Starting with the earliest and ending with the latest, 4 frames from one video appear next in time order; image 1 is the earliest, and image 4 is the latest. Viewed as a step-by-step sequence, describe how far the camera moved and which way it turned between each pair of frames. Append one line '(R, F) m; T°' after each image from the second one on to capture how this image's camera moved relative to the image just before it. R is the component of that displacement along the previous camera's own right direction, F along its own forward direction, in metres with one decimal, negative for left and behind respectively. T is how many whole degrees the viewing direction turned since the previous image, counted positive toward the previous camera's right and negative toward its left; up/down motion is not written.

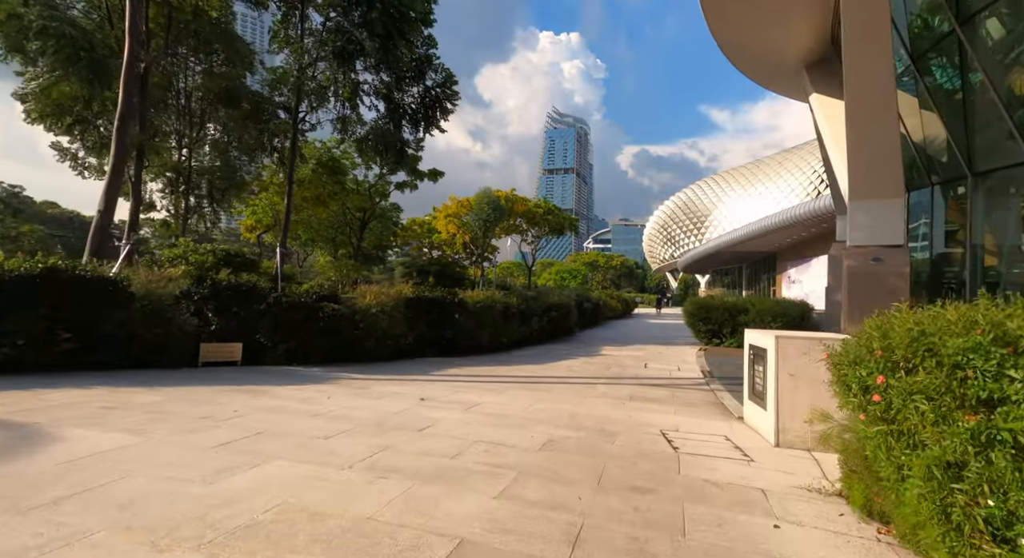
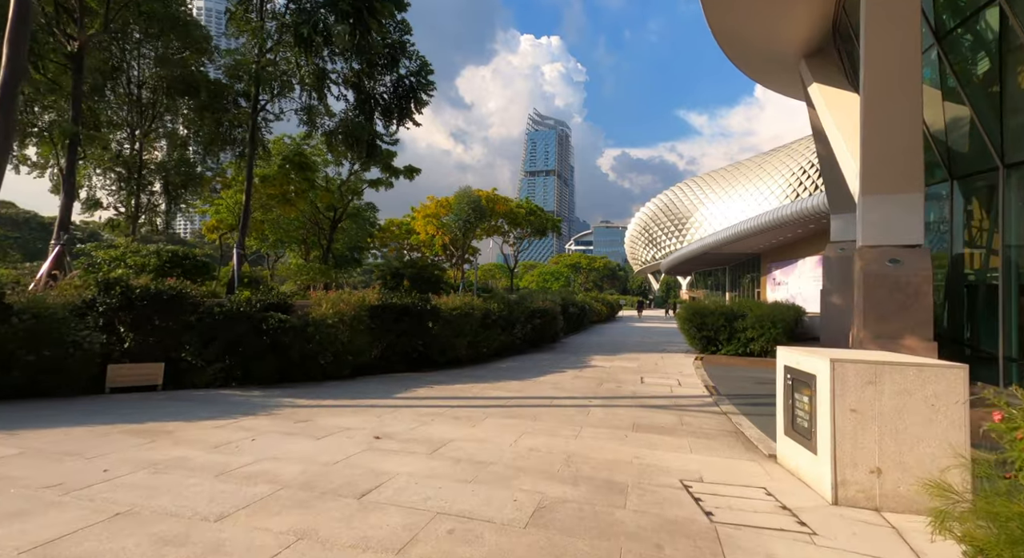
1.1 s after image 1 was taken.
(0.0, +1.2) m; +2°
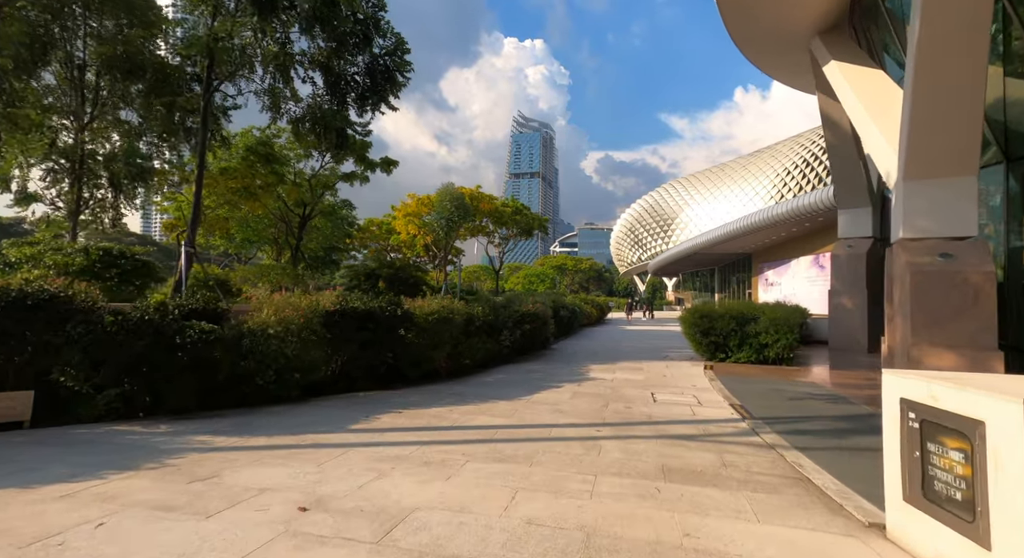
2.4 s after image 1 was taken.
(0.0, +1.6) m; +2°
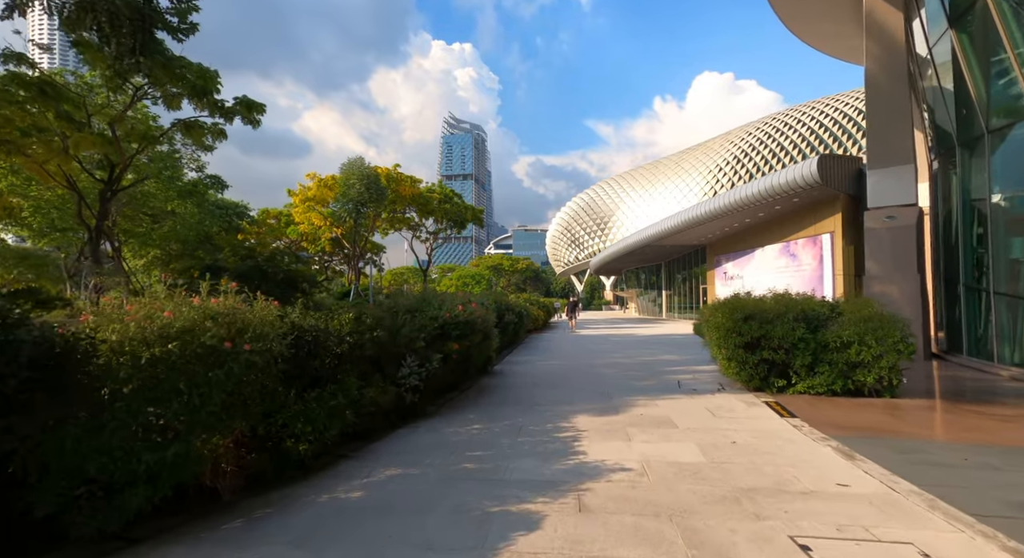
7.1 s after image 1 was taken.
(+0.3, +5.8) m; +7°
